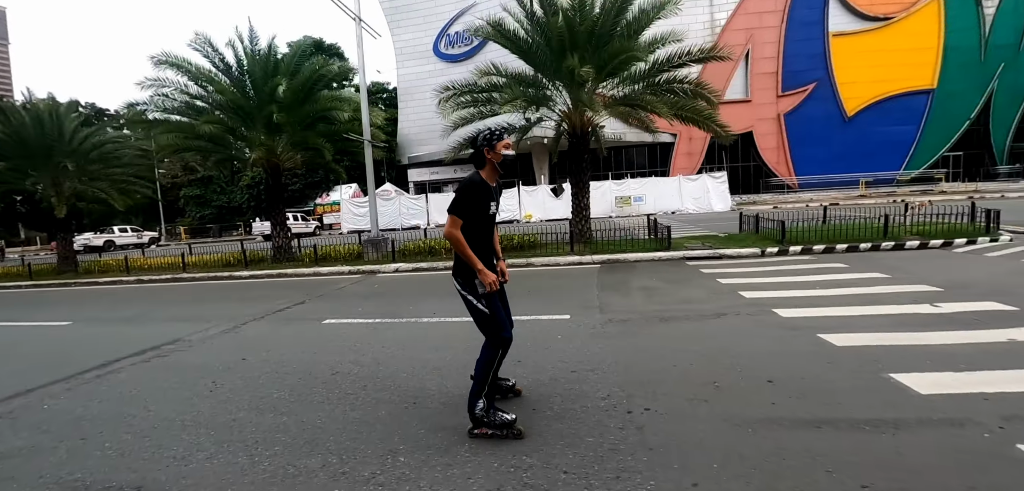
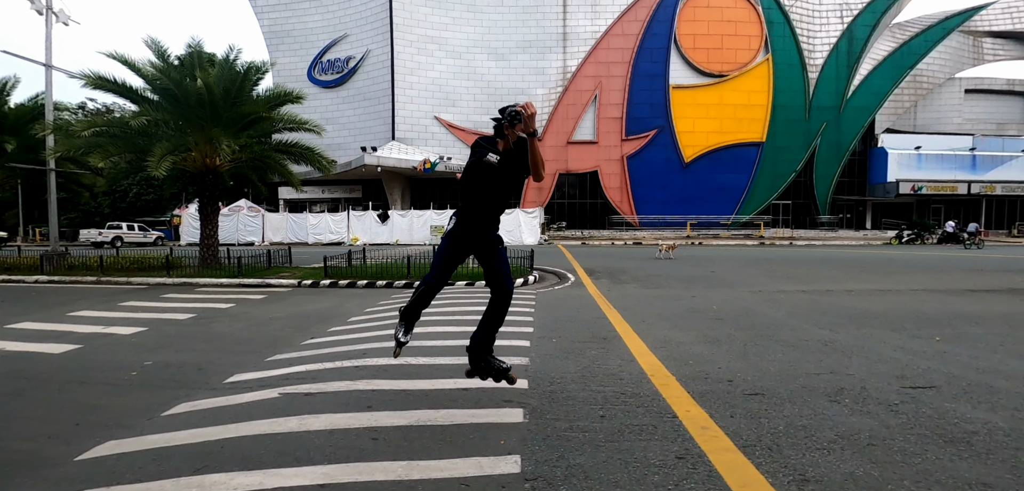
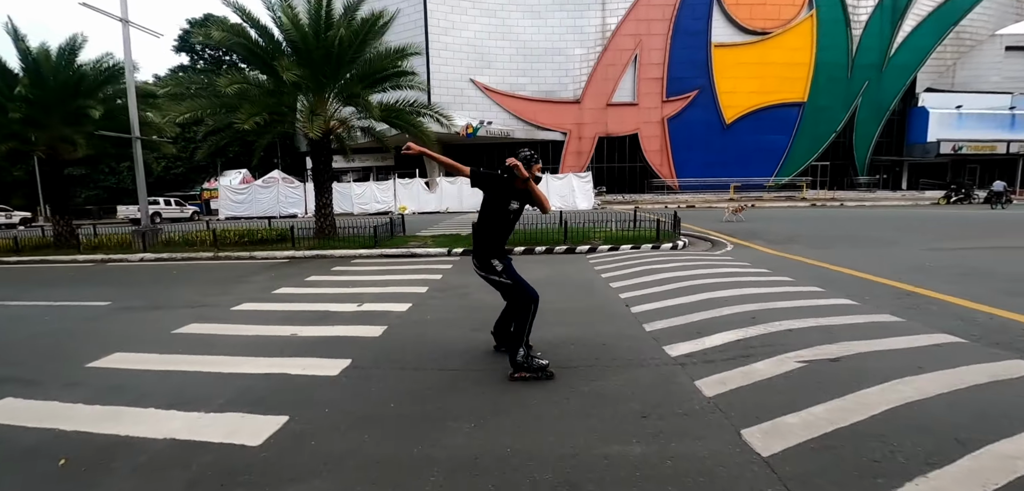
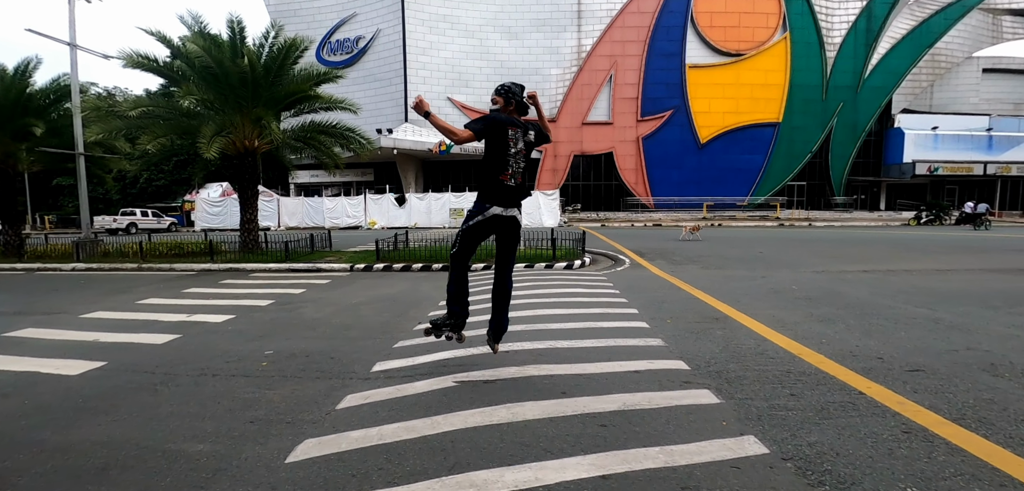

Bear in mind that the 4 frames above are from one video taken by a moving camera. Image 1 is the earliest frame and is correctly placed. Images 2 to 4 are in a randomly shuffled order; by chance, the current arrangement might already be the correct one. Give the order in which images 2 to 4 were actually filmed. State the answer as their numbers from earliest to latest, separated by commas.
3, 4, 2
